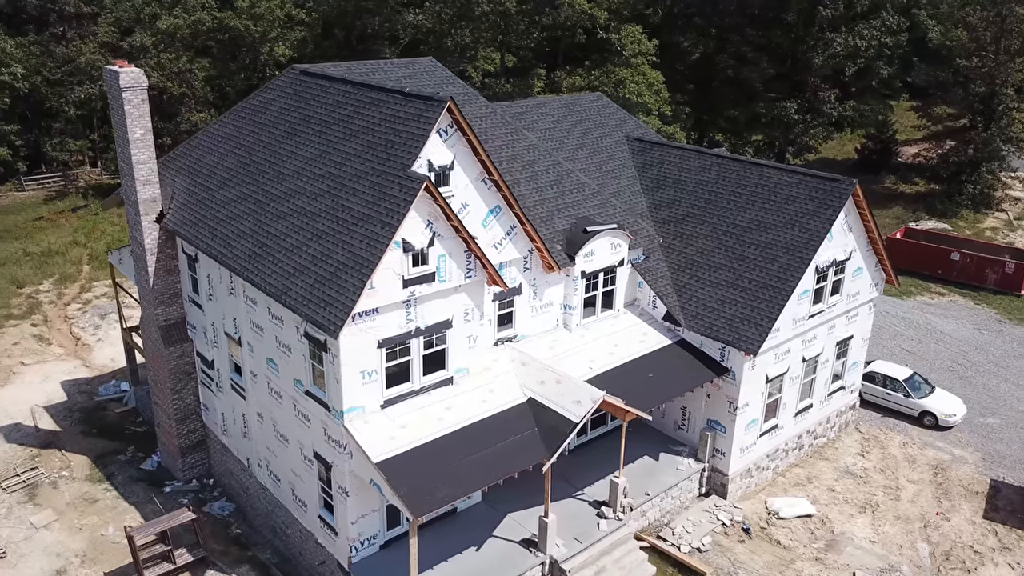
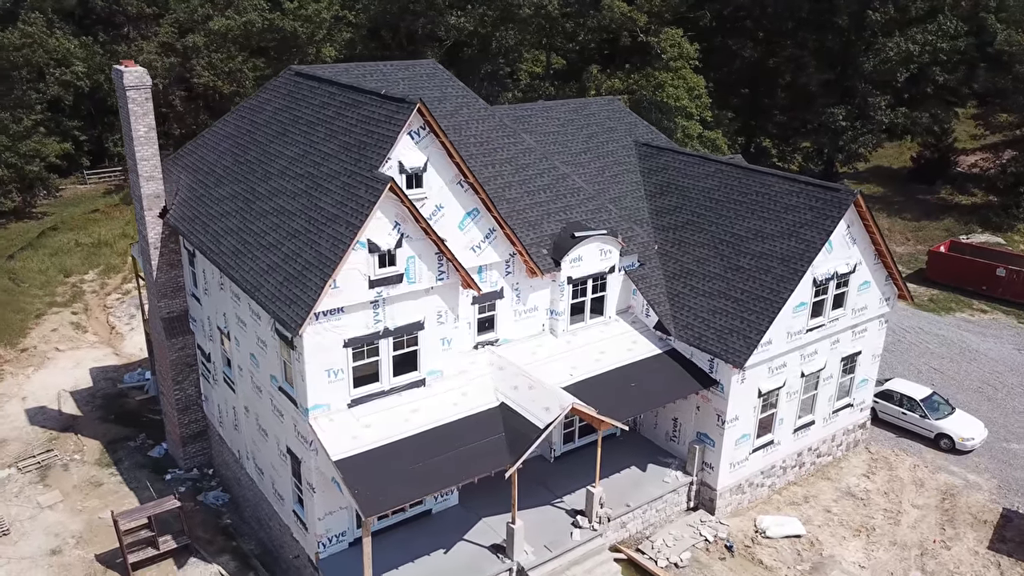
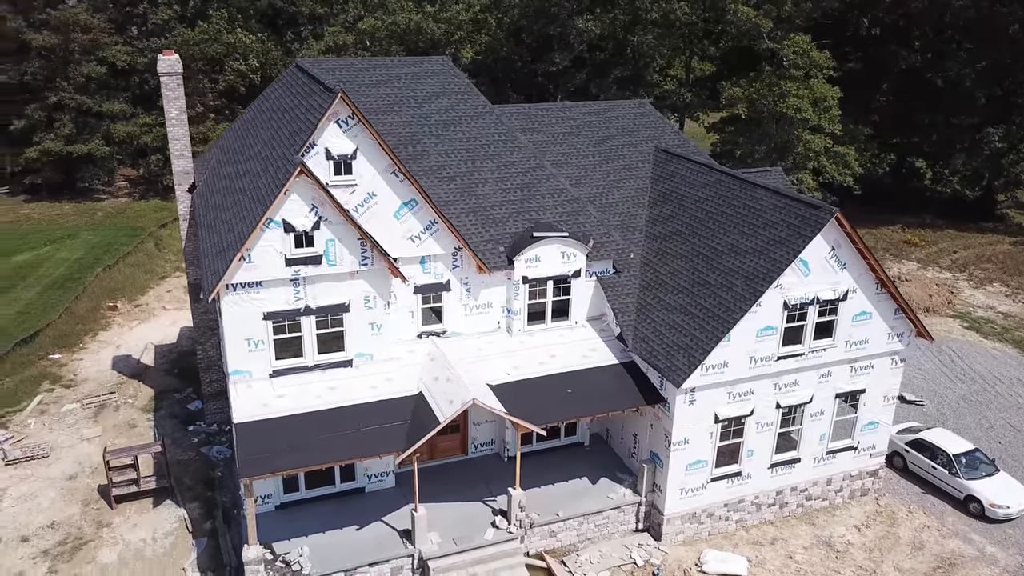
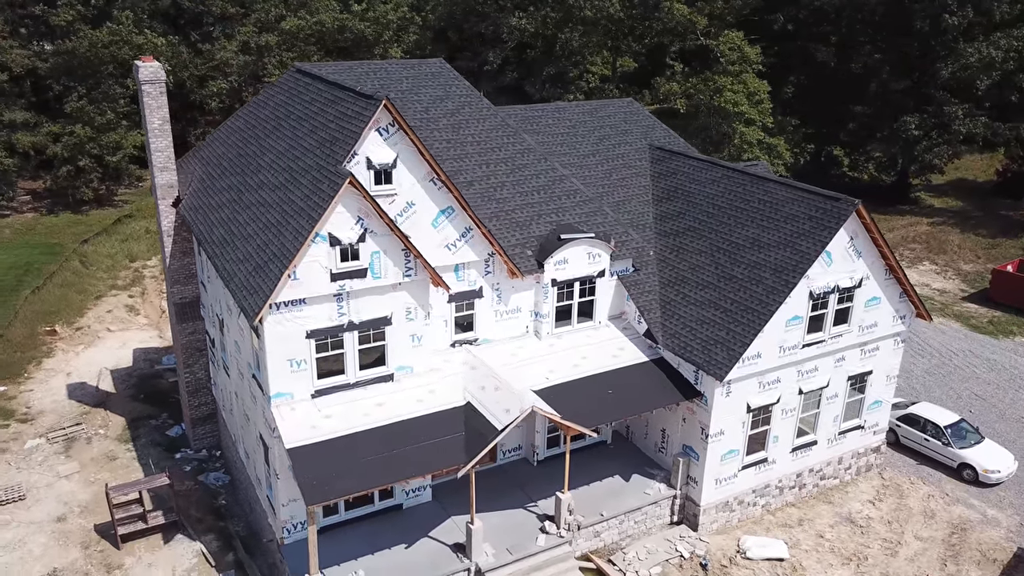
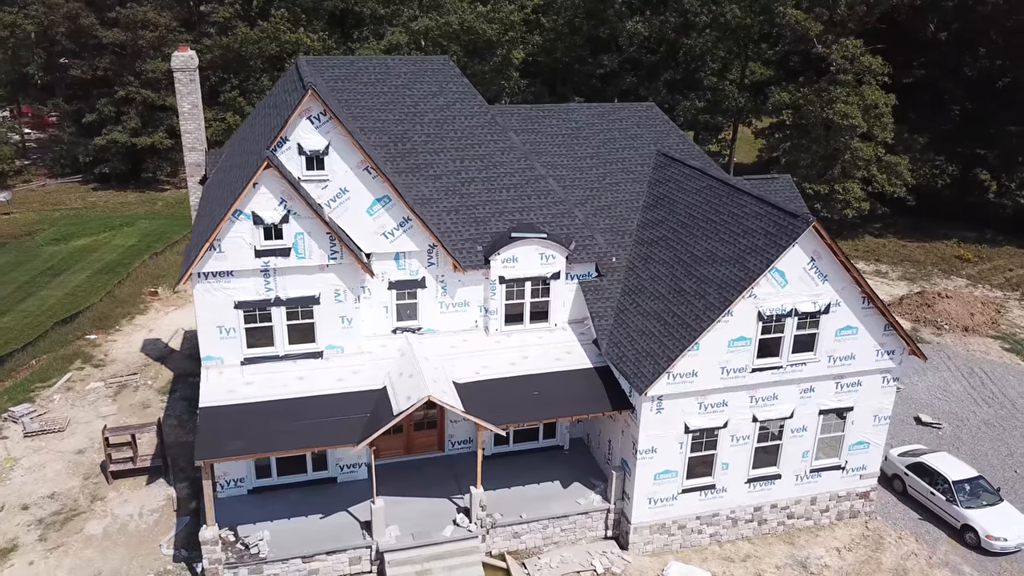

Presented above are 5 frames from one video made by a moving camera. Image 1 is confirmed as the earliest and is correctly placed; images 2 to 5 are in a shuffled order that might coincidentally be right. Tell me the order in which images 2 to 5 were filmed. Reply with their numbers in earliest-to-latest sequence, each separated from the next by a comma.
2, 4, 3, 5
